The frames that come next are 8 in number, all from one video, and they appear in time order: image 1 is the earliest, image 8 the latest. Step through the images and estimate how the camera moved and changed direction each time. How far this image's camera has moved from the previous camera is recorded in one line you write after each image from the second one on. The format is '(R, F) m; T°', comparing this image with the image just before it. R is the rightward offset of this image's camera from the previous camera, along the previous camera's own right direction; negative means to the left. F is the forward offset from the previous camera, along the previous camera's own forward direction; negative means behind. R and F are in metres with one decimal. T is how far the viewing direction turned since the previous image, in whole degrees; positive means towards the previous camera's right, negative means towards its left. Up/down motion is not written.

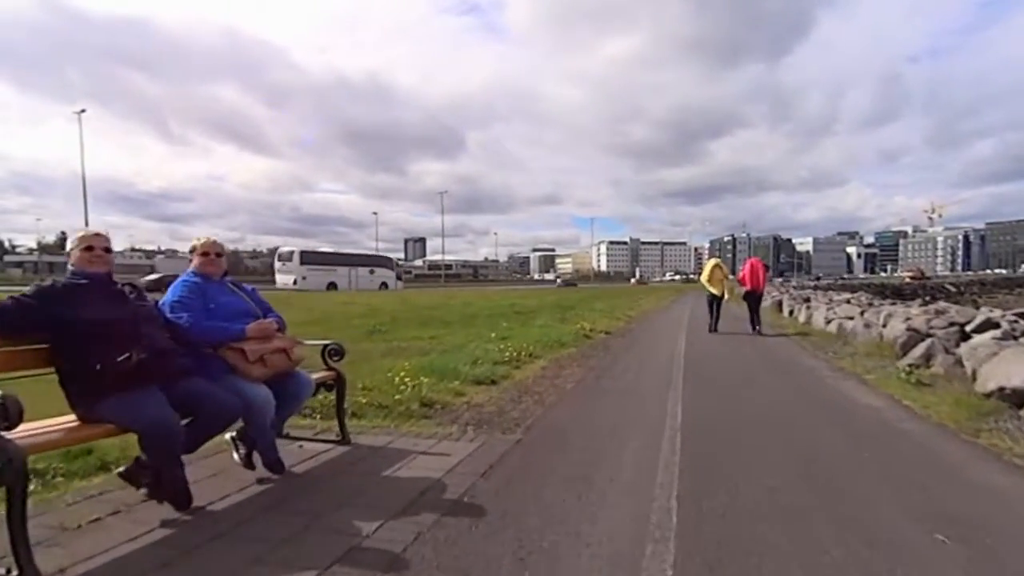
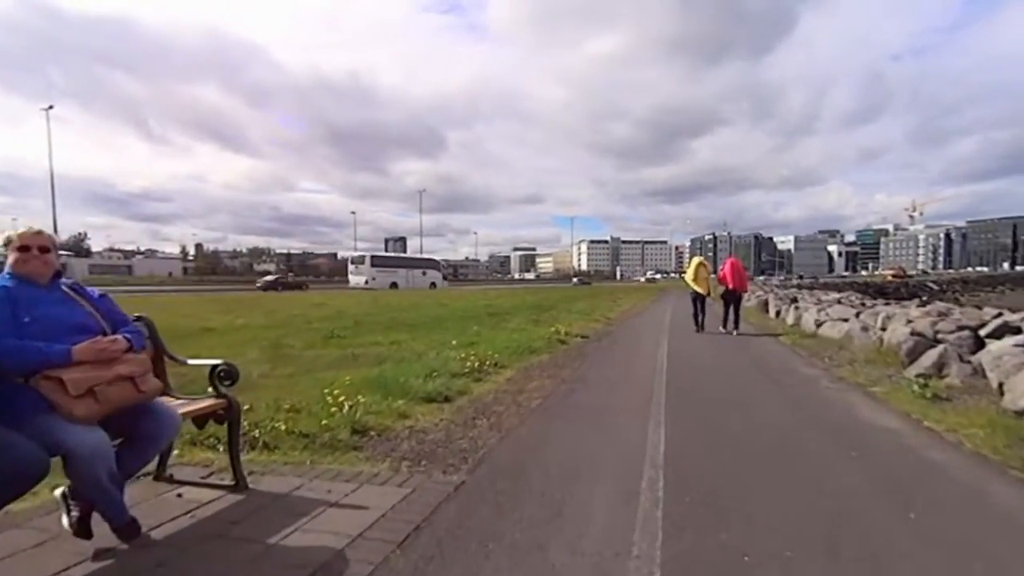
(+0.5, +1.7) m; +2°
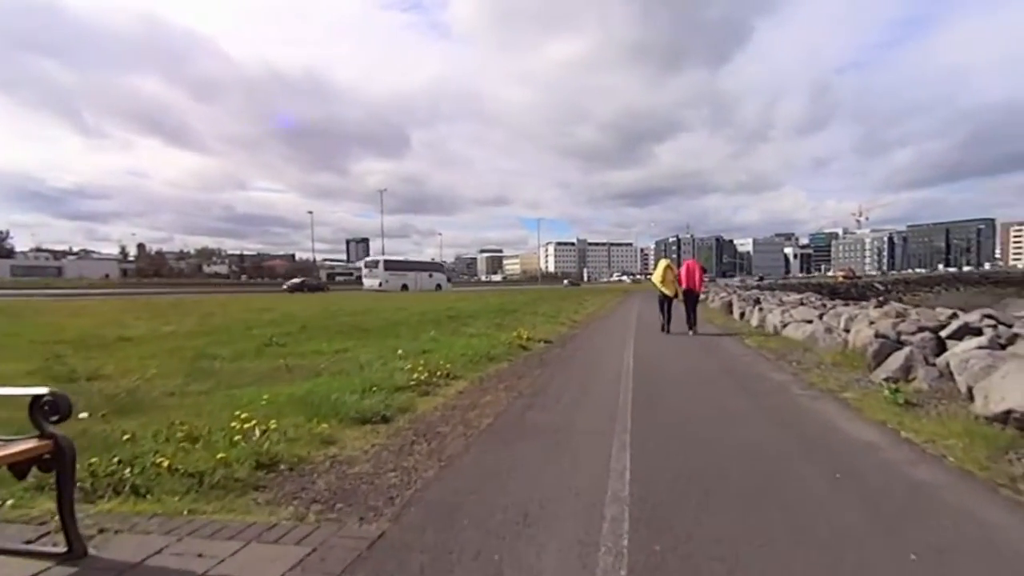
(+0.3, +1.4) m; +3°
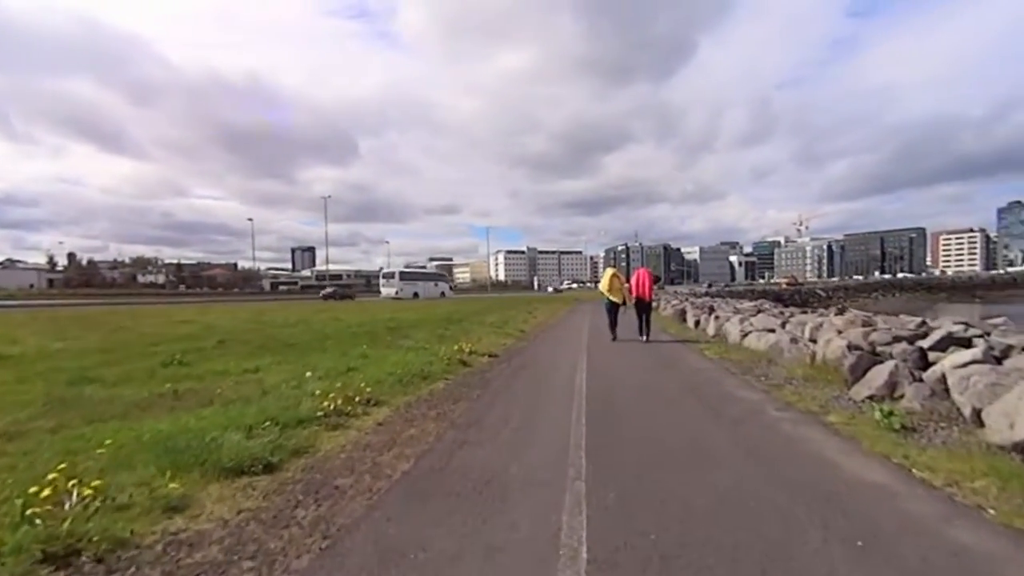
(+0.3, +1.9) m; +4°
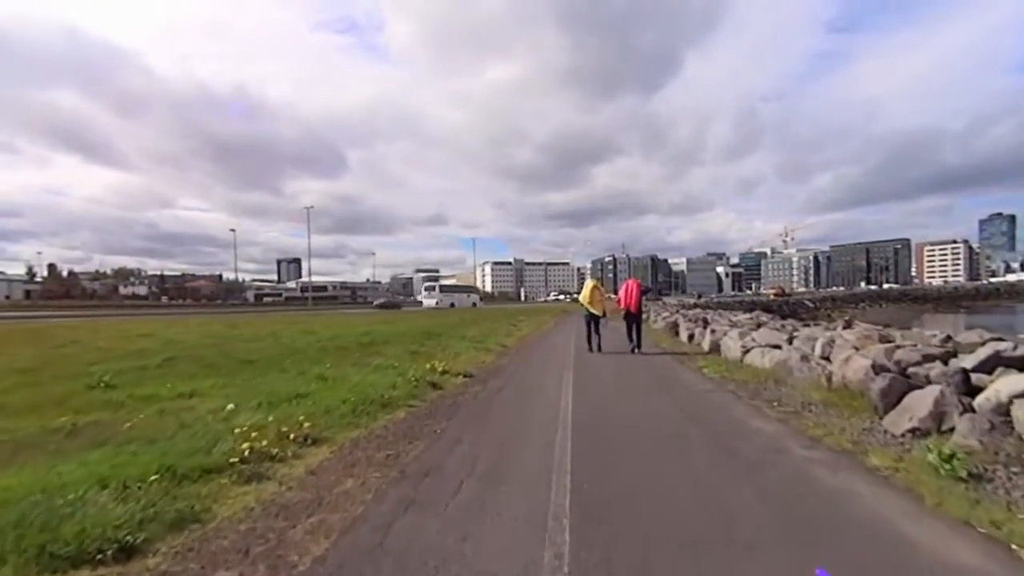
(+0.3, +2.0) m; +1°
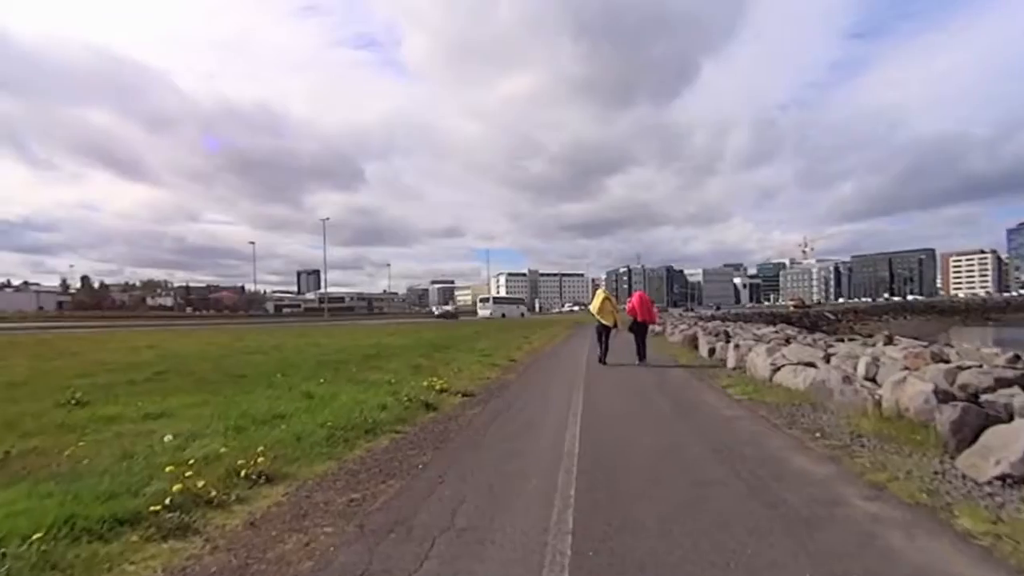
(+0.3, +1.5) m; -2°
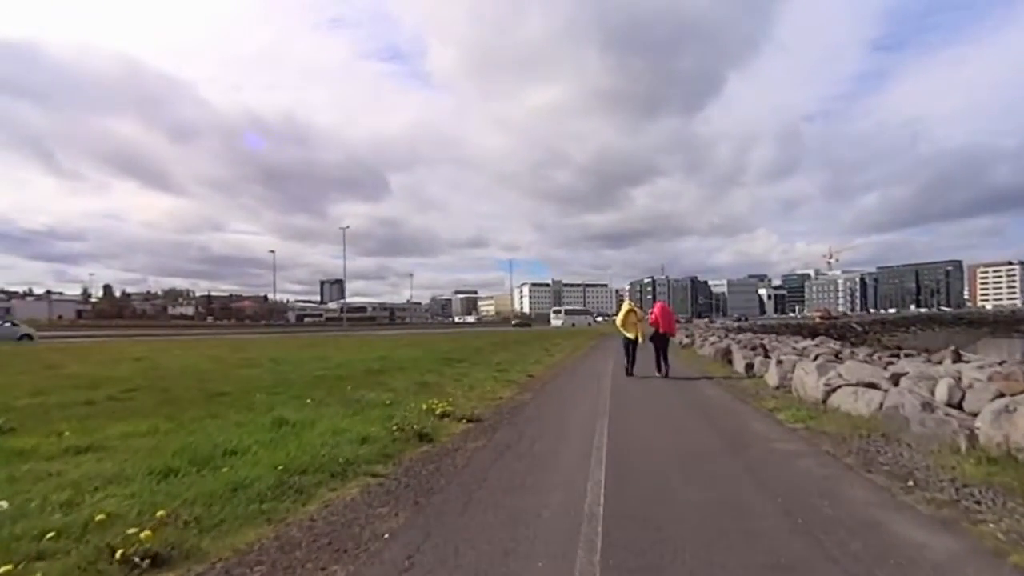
(+0.2, +2.3) m; -2°
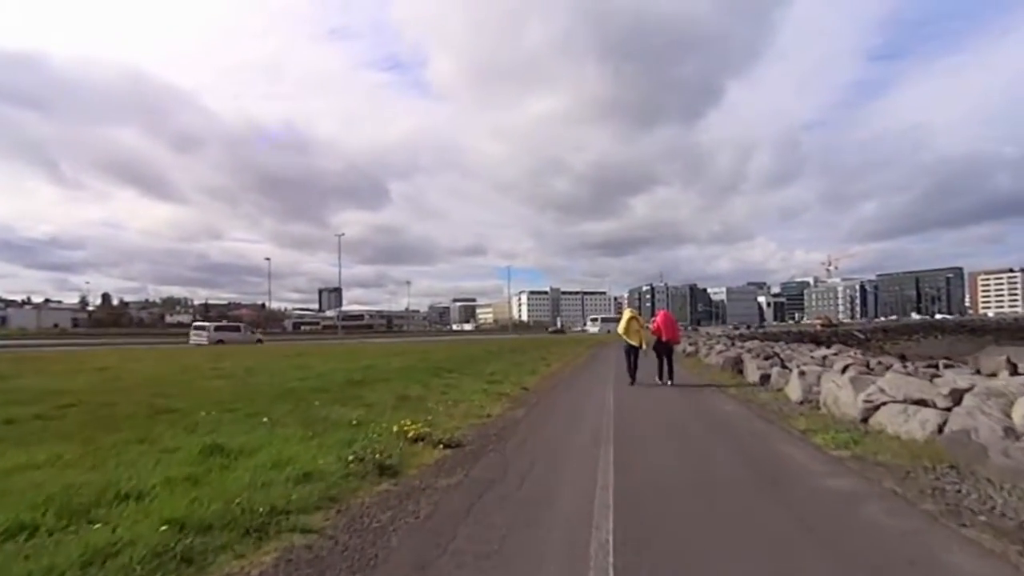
(+0.2, +2.2) m; 0°
